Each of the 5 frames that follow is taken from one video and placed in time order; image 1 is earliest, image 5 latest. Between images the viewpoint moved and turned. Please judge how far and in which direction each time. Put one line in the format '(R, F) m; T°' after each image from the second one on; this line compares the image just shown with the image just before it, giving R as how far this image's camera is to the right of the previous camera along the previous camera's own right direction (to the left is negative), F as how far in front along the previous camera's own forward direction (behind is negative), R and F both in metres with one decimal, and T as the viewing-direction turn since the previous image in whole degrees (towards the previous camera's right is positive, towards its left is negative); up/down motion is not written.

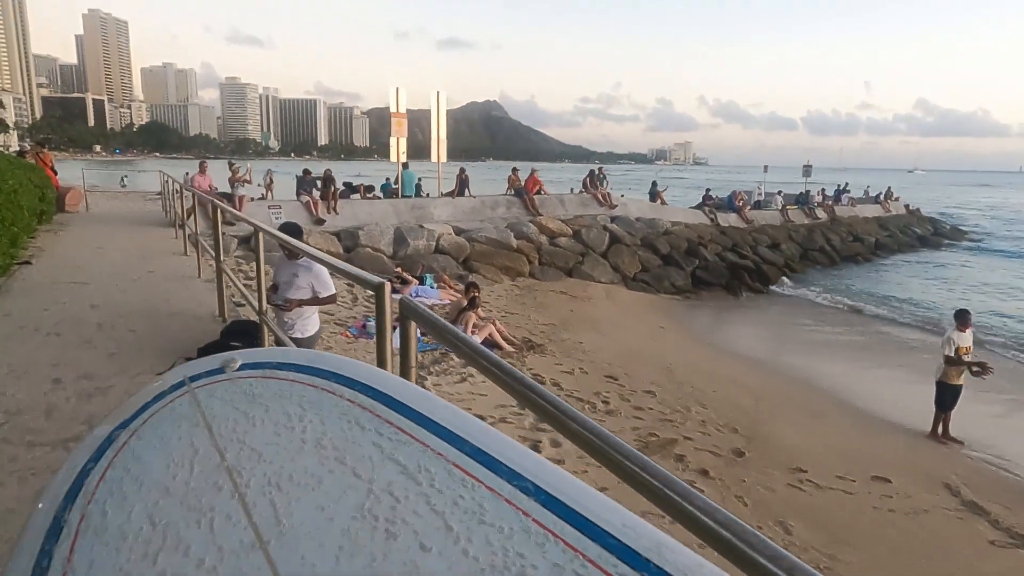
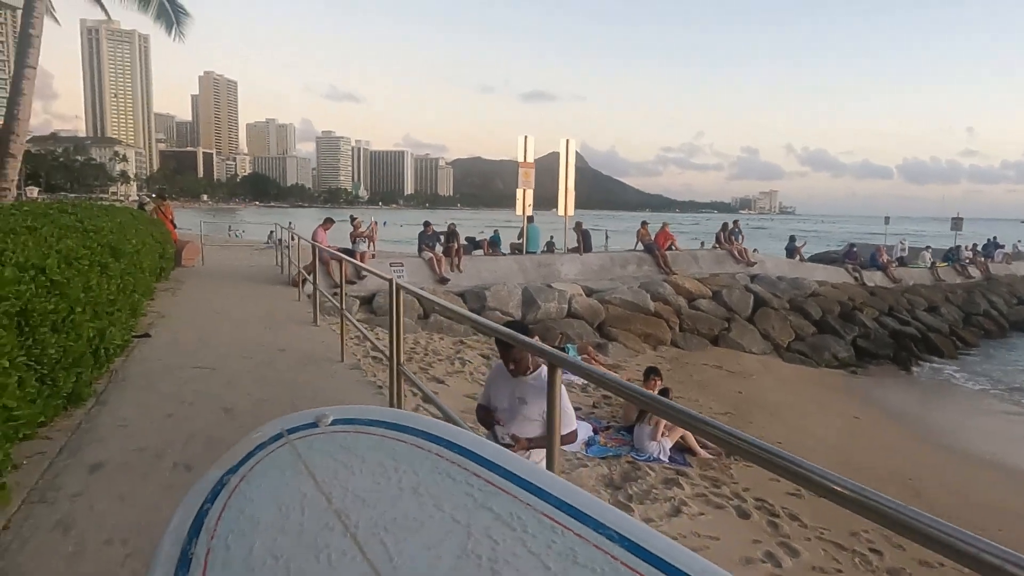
(-1.4, +1.7) m; -7°
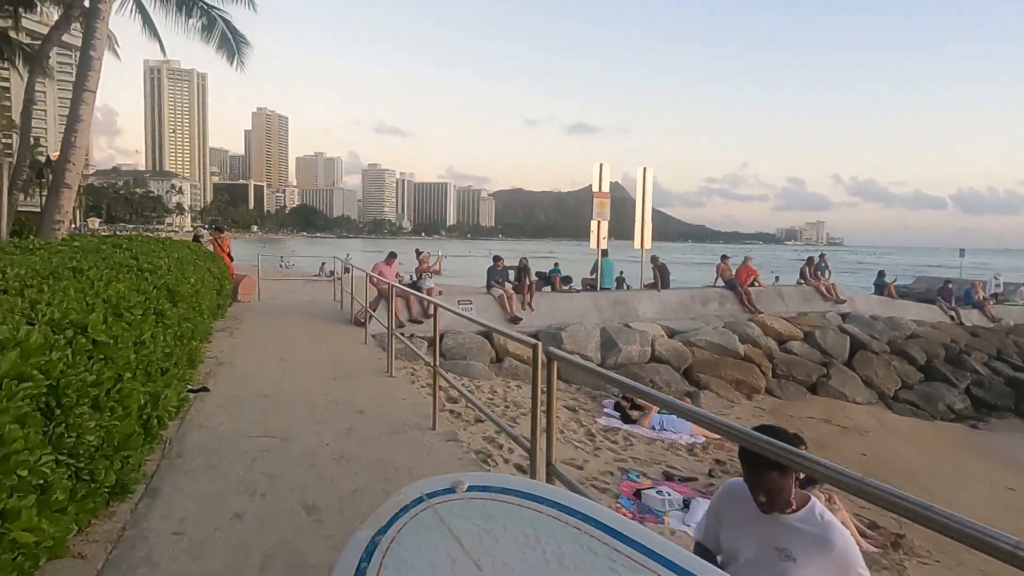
(-0.7, +1.2) m; -3°
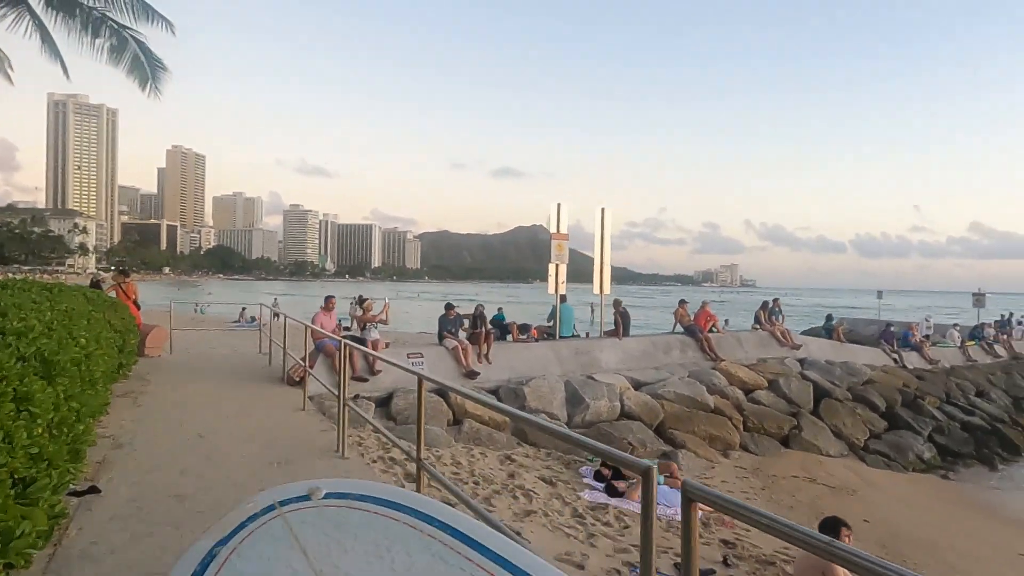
(-0.5, +1.3) m; +6°
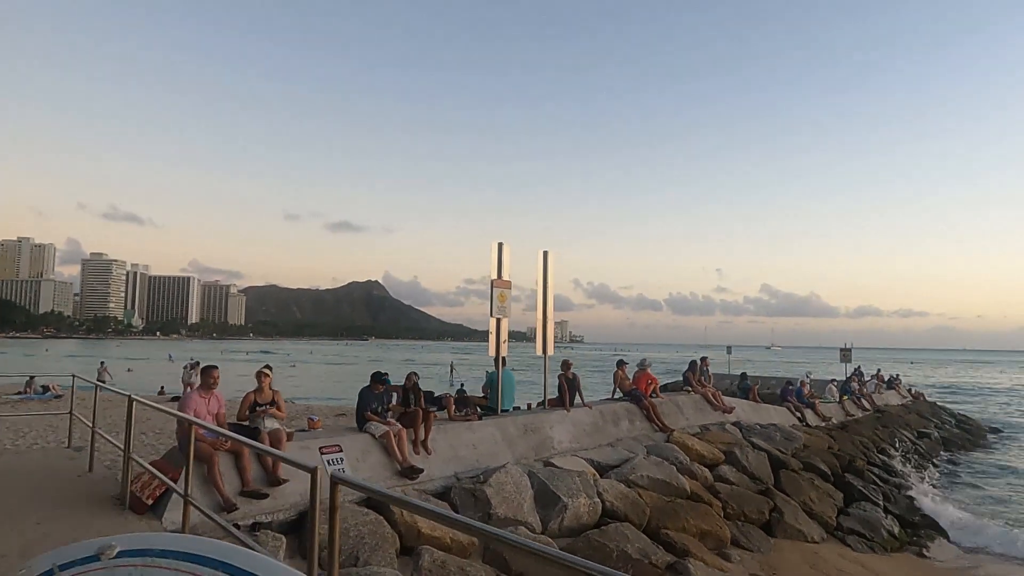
(-1.5, +3.1) m; +14°
